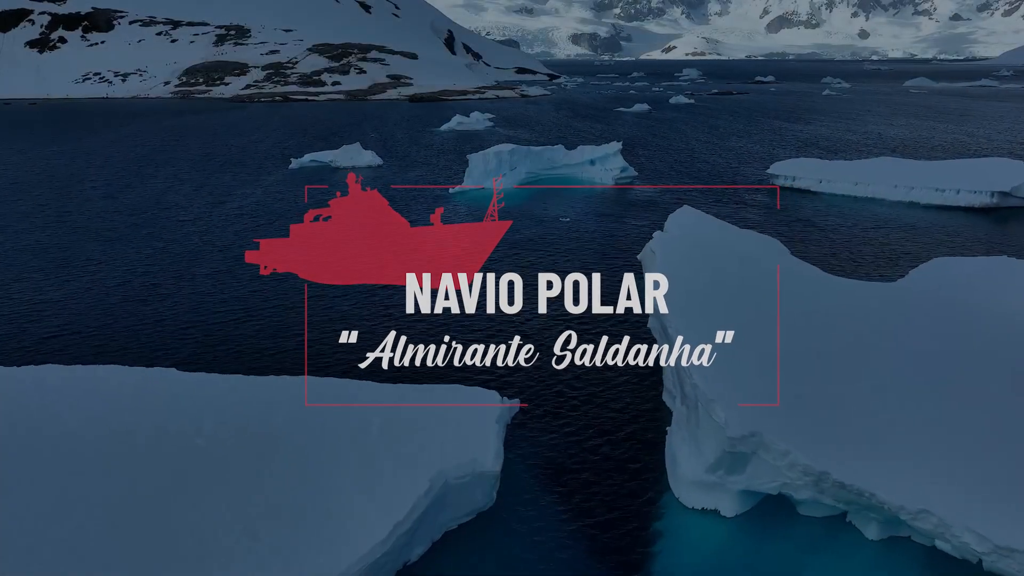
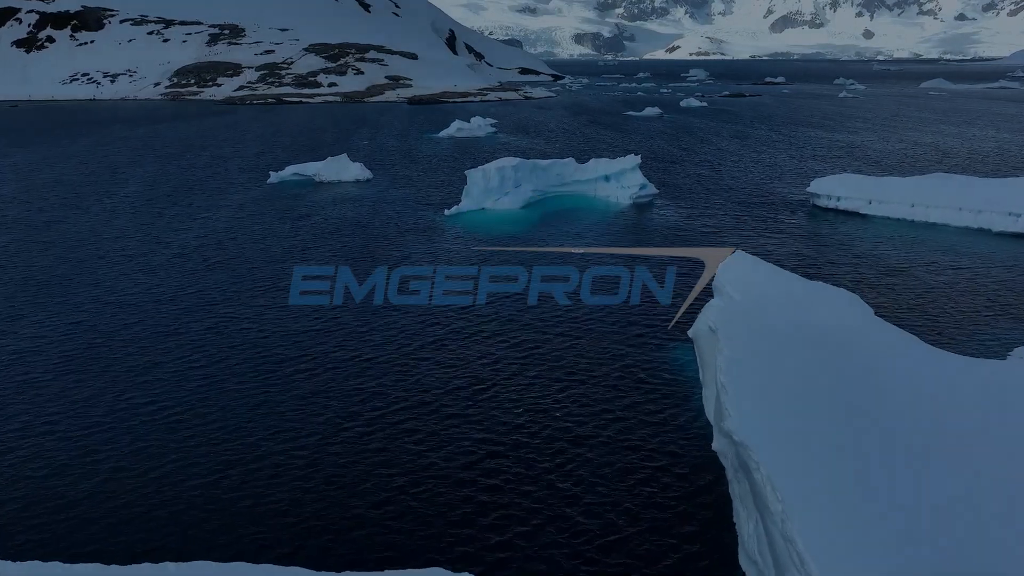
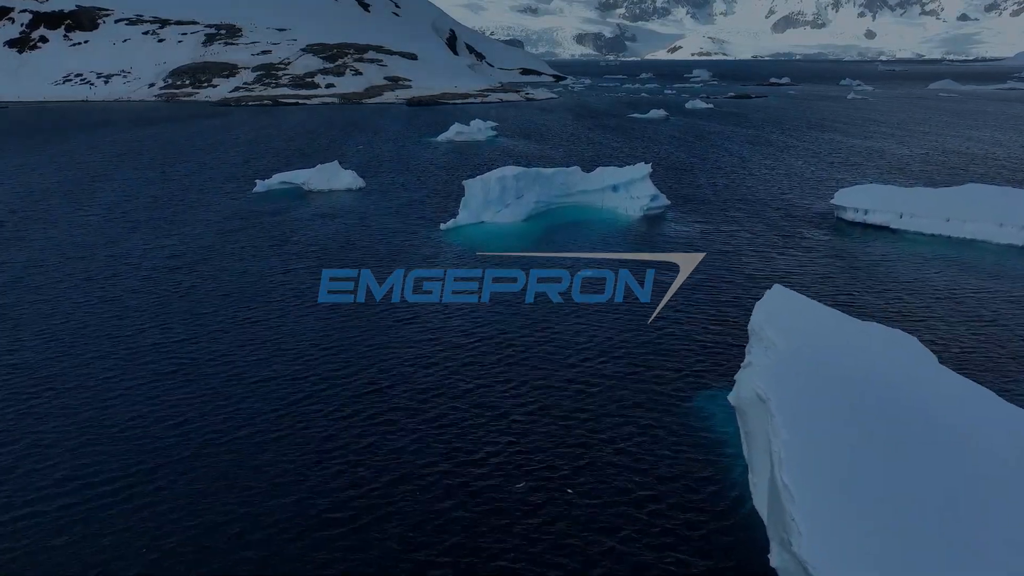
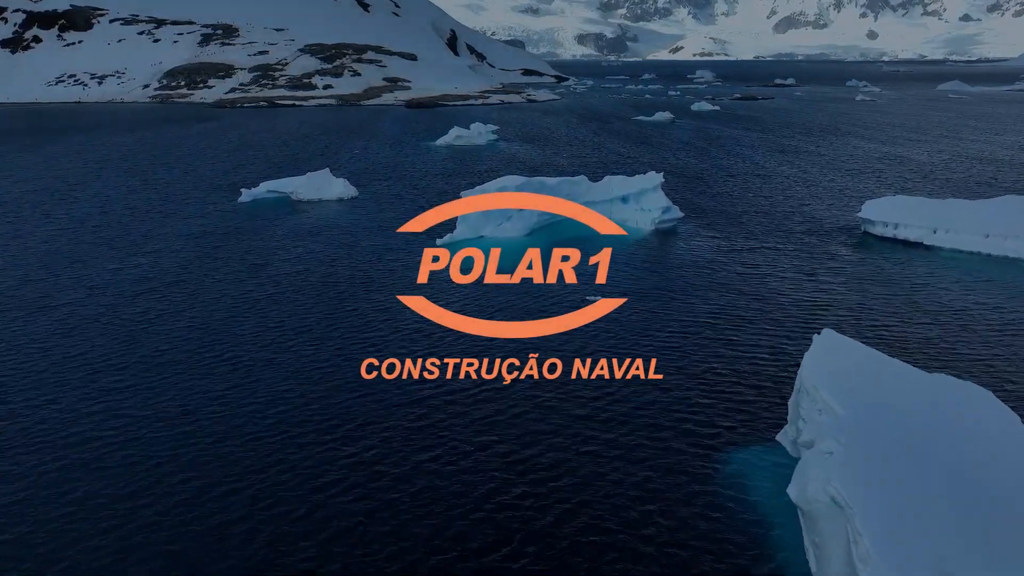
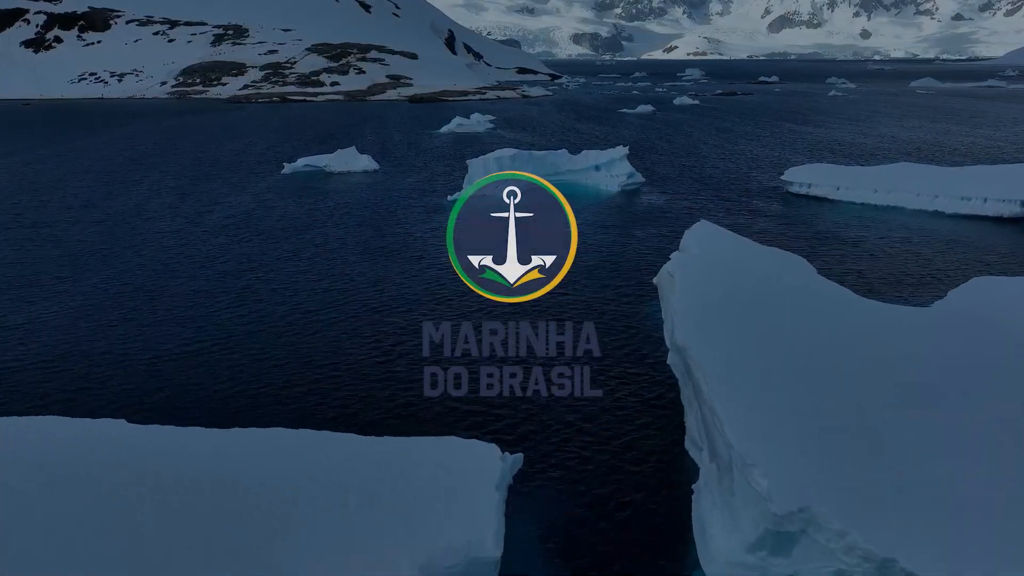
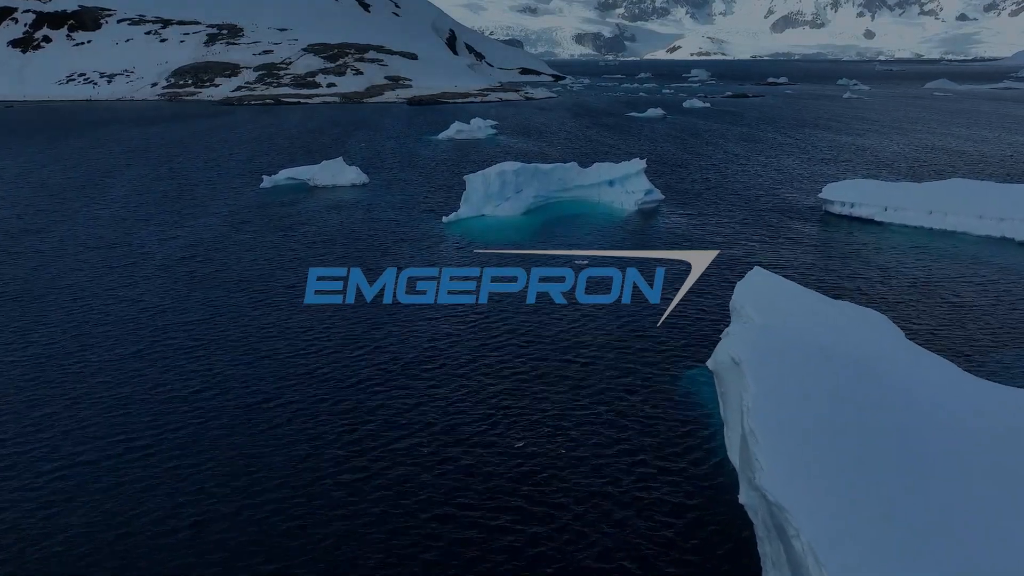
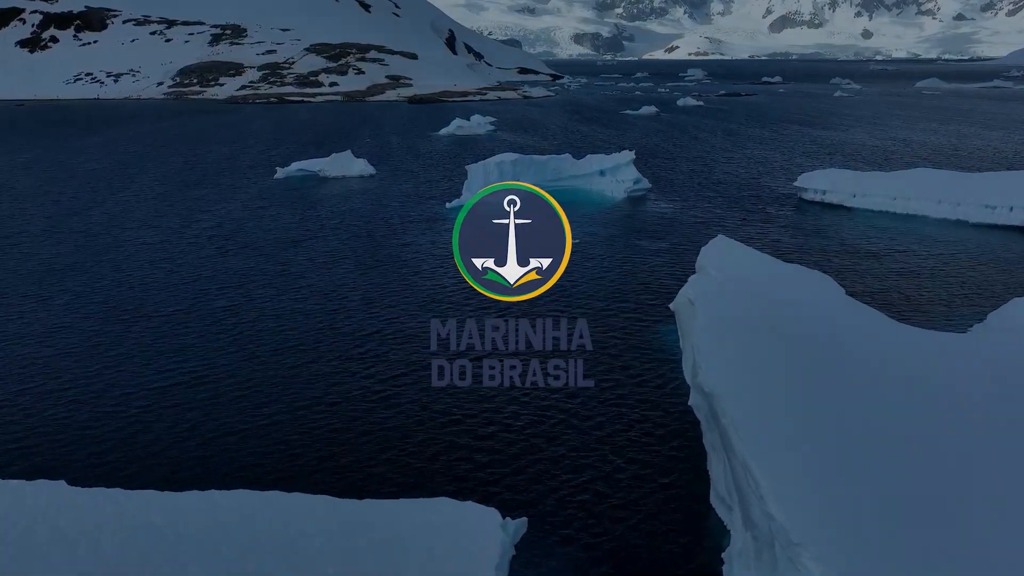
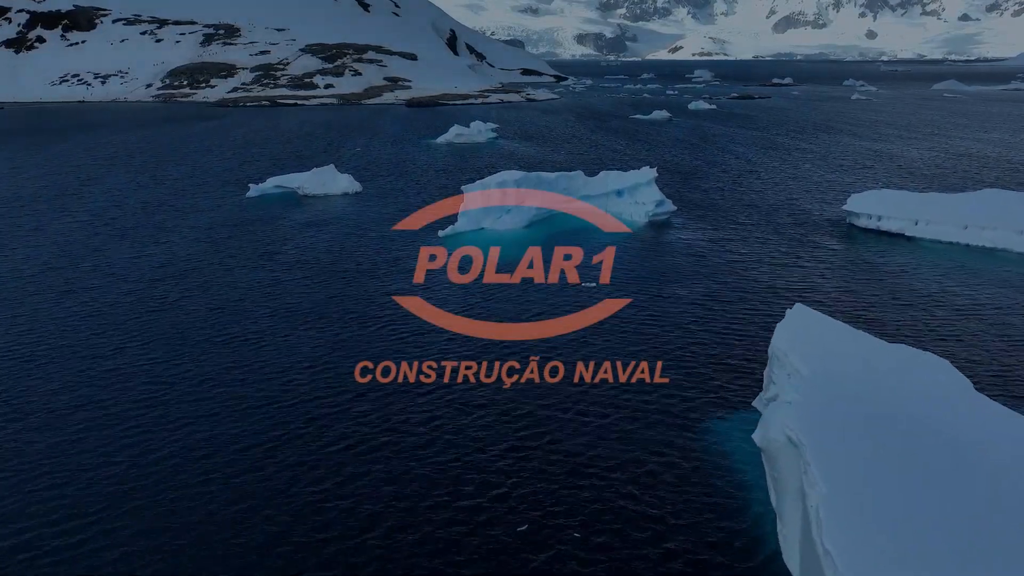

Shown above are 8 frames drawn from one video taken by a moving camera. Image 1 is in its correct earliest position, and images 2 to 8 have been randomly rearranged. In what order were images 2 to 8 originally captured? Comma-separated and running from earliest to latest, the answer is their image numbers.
5, 7, 2, 6, 3, 8, 4
